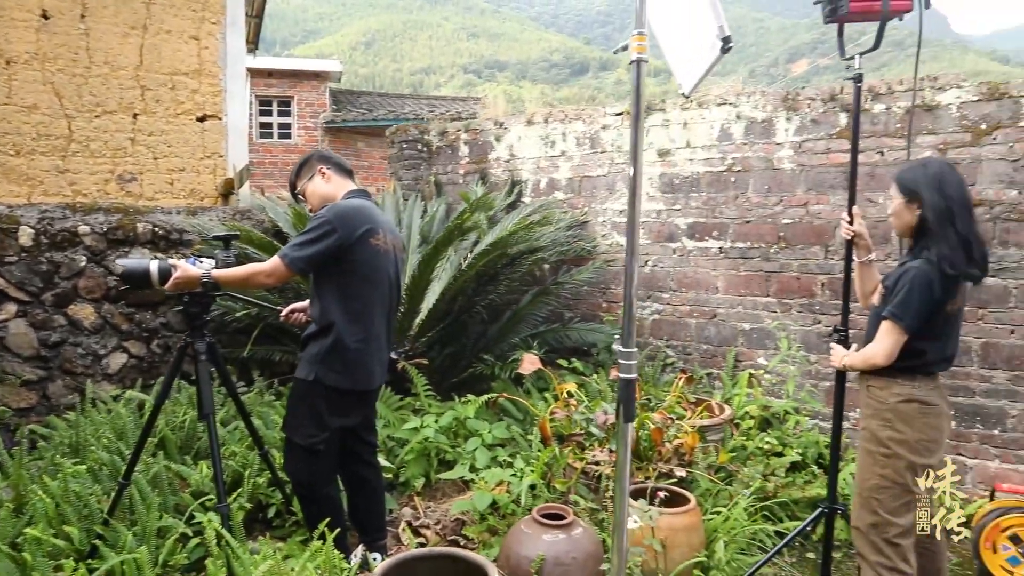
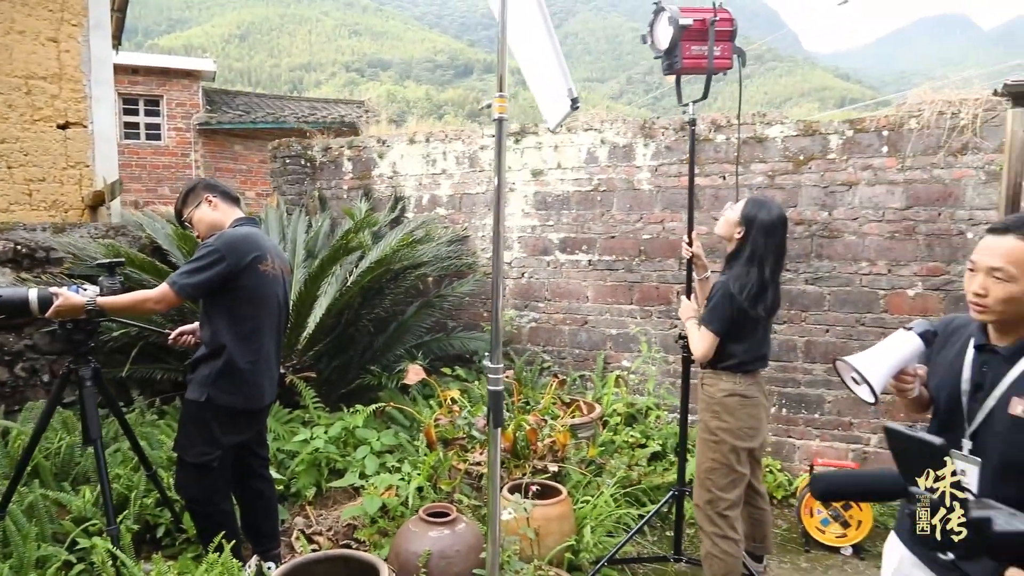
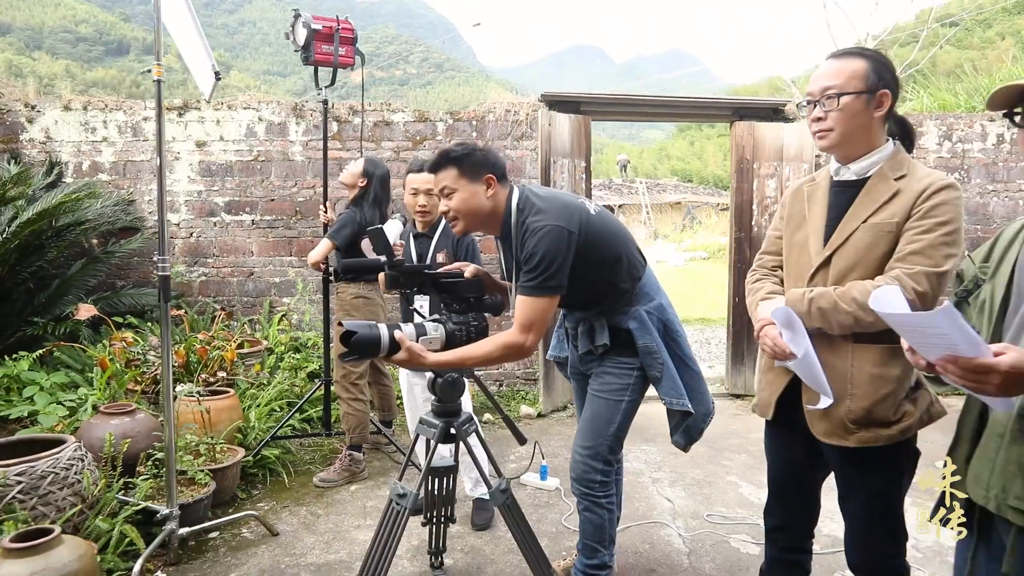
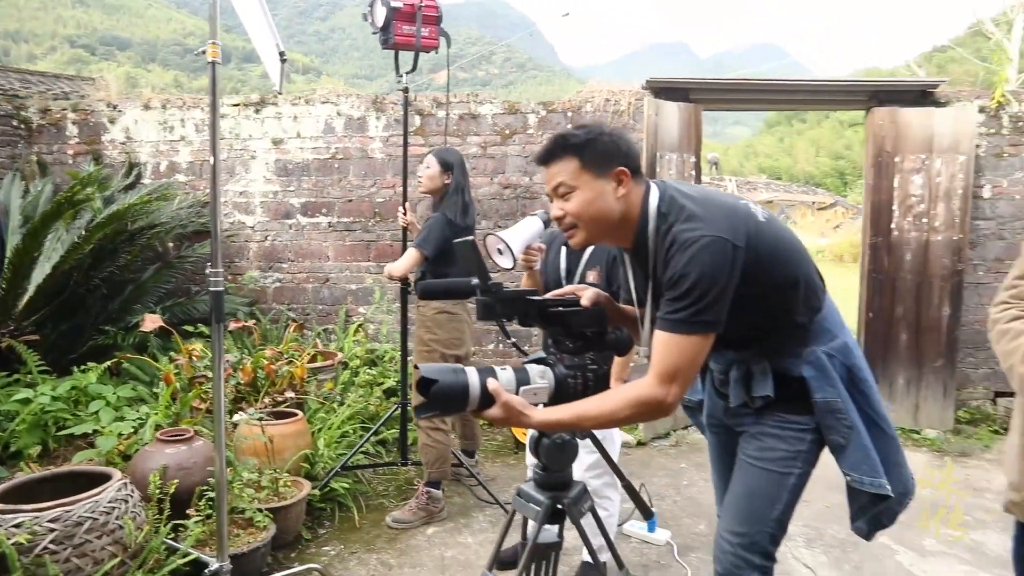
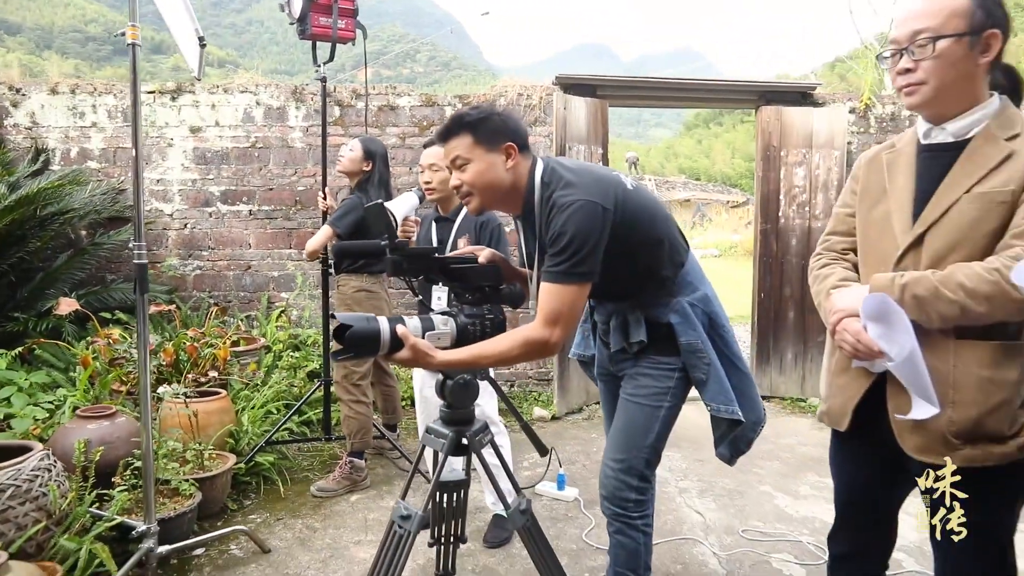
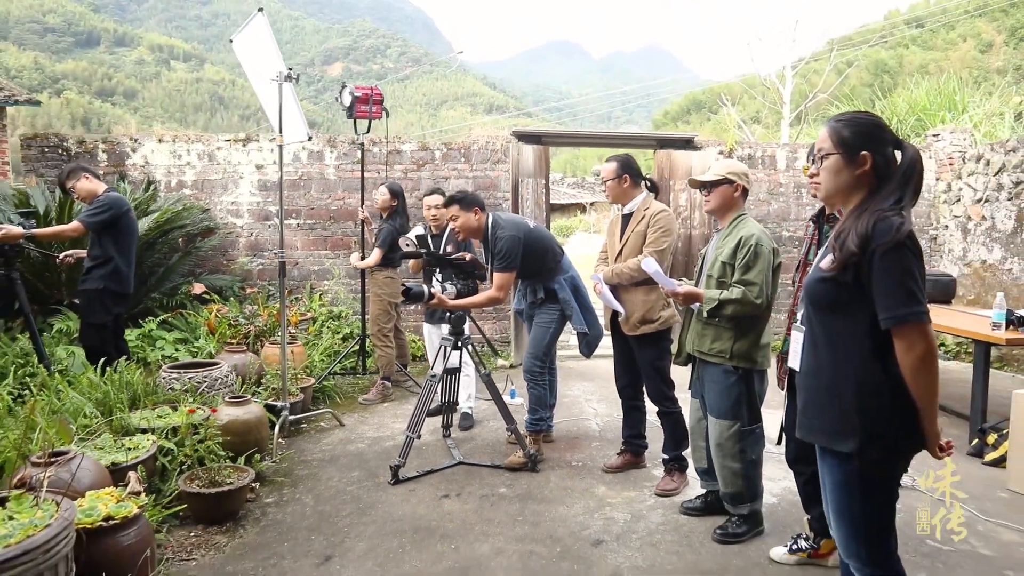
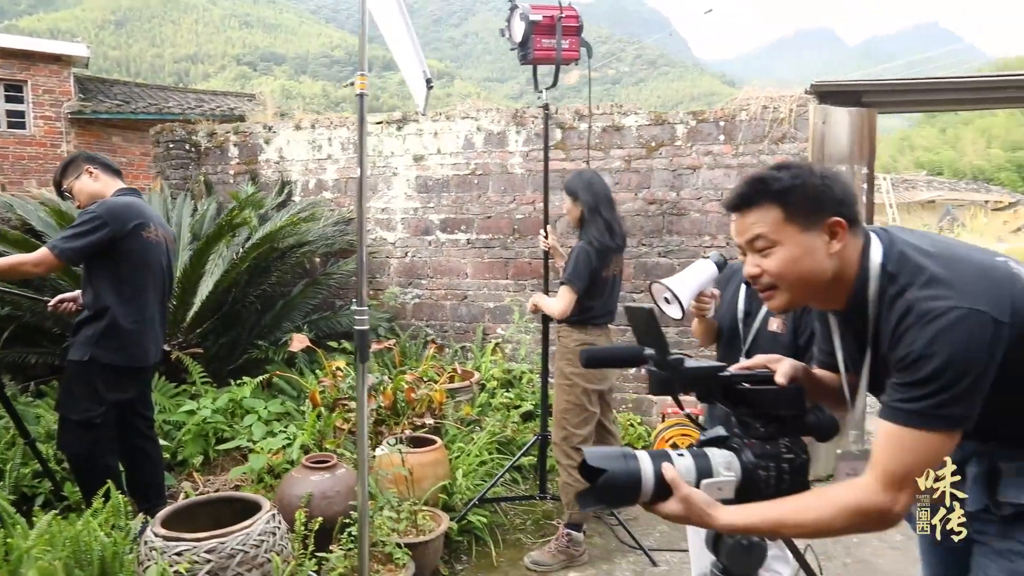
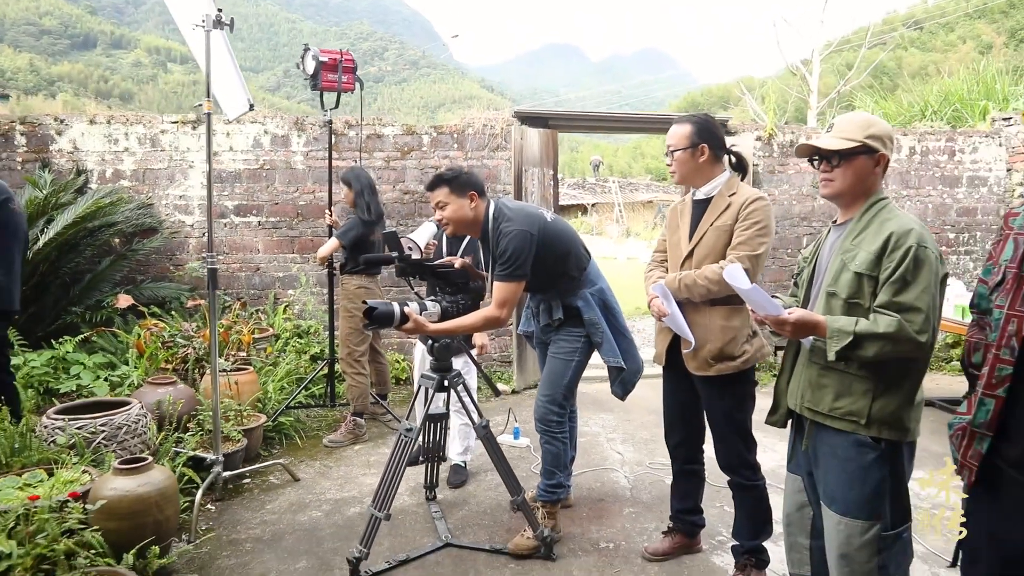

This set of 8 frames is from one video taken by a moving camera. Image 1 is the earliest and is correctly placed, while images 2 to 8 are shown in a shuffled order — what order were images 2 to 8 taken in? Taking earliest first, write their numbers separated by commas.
2, 7, 4, 5, 3, 8, 6
